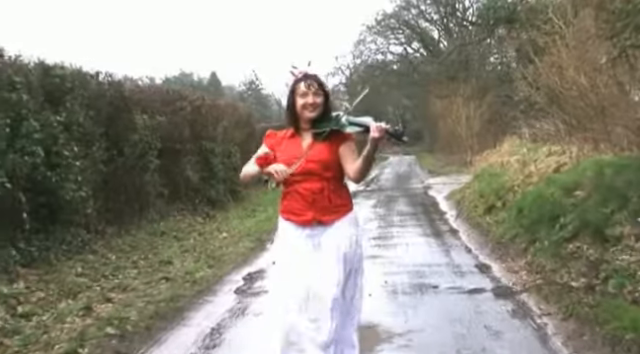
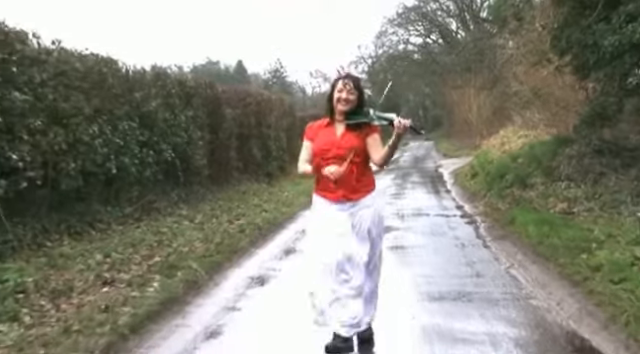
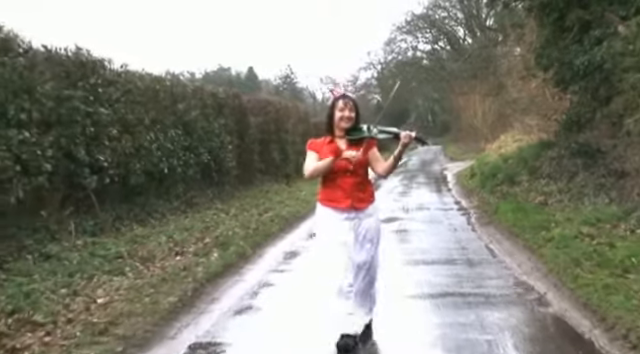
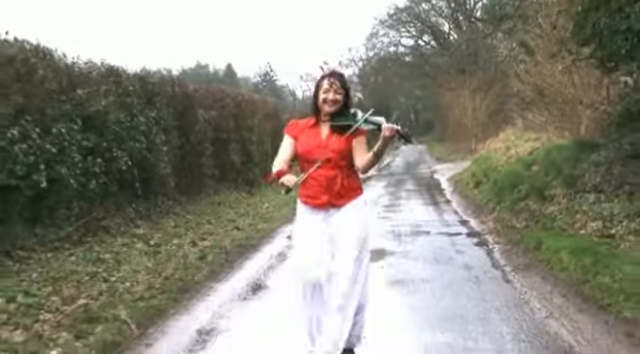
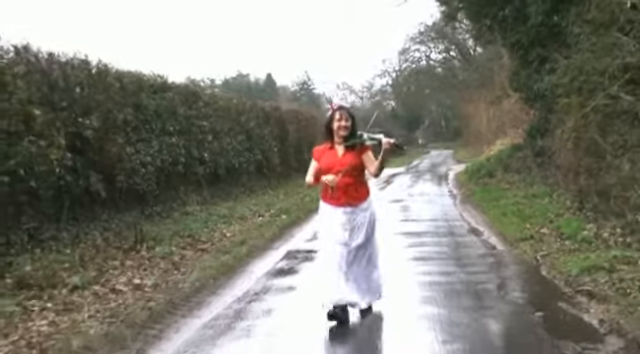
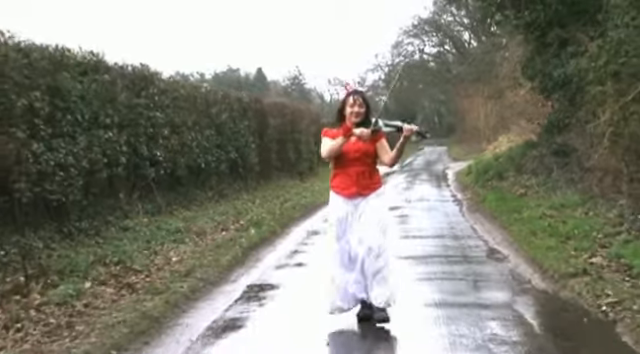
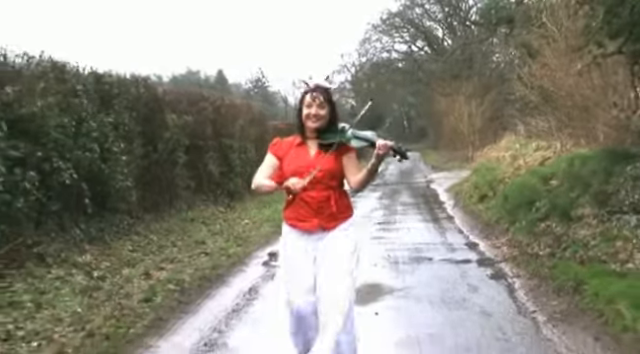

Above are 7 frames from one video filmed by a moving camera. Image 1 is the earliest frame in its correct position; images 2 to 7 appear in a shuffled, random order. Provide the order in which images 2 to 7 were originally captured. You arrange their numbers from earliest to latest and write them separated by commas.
7, 4, 2, 3, 6, 5
